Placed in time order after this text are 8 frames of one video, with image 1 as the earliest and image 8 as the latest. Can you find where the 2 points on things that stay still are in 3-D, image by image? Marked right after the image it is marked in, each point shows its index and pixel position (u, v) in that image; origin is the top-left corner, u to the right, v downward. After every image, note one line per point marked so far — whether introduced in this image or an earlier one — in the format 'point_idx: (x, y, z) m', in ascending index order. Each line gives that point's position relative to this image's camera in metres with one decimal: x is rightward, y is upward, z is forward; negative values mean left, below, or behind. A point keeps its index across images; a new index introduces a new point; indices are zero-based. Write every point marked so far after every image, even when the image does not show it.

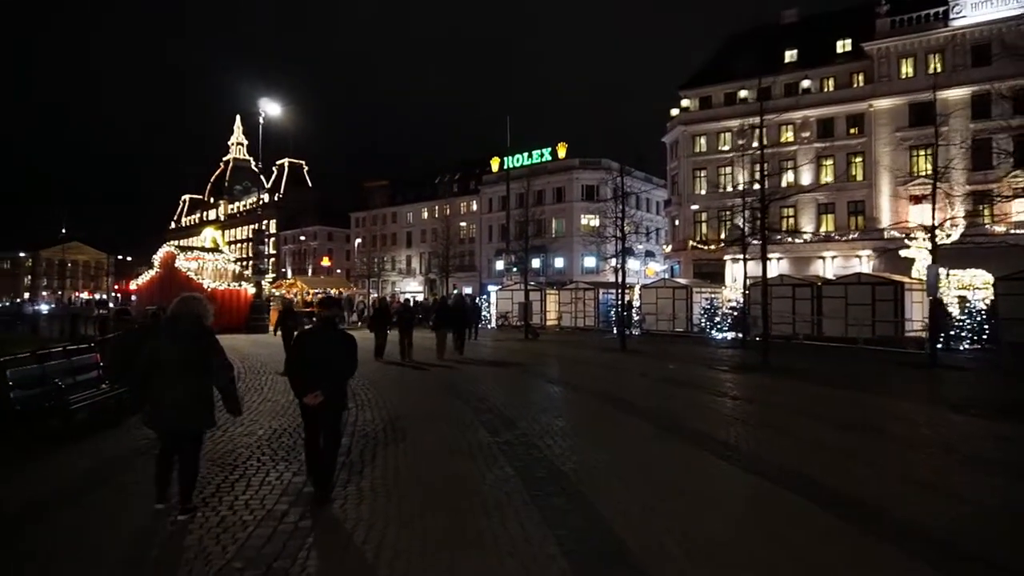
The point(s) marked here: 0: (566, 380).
0: (+1.5, -2.6, +19.8) m
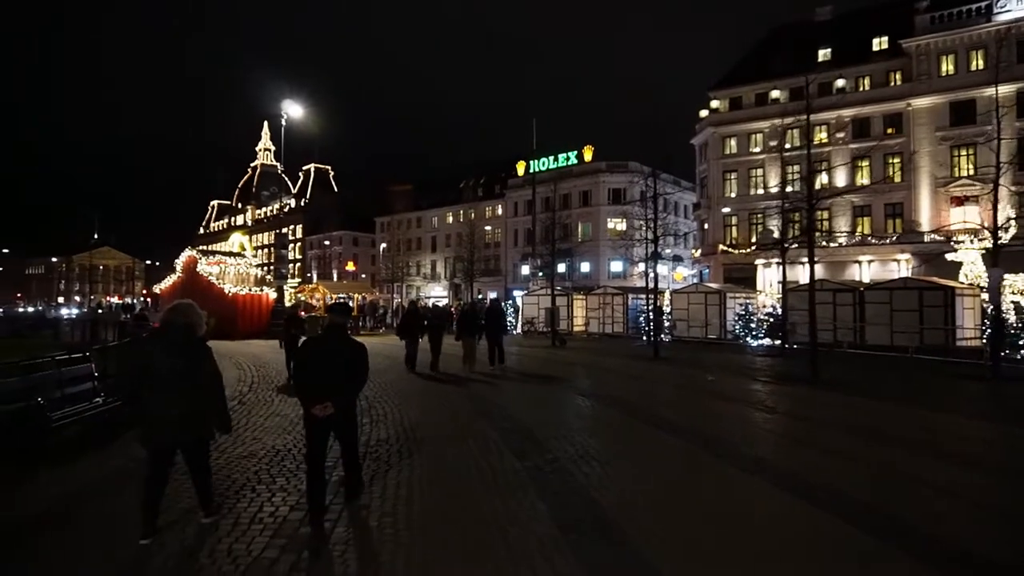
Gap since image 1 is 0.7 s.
0: (+2.2, -2.8, +18.8) m
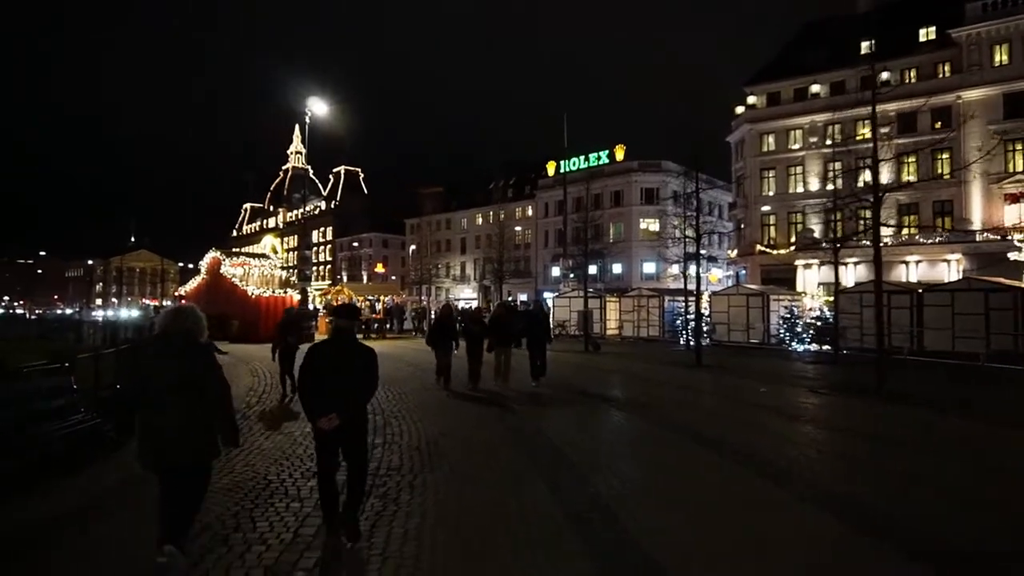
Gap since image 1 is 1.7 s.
0: (+2.9, -2.8, +17.5) m
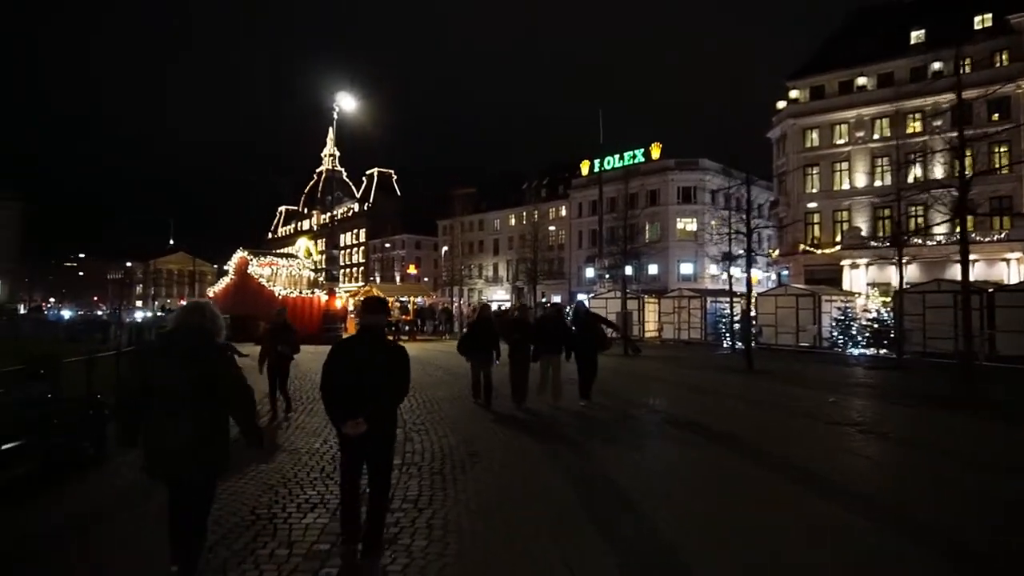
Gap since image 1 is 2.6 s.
0: (+3.7, -2.8, +16.1) m
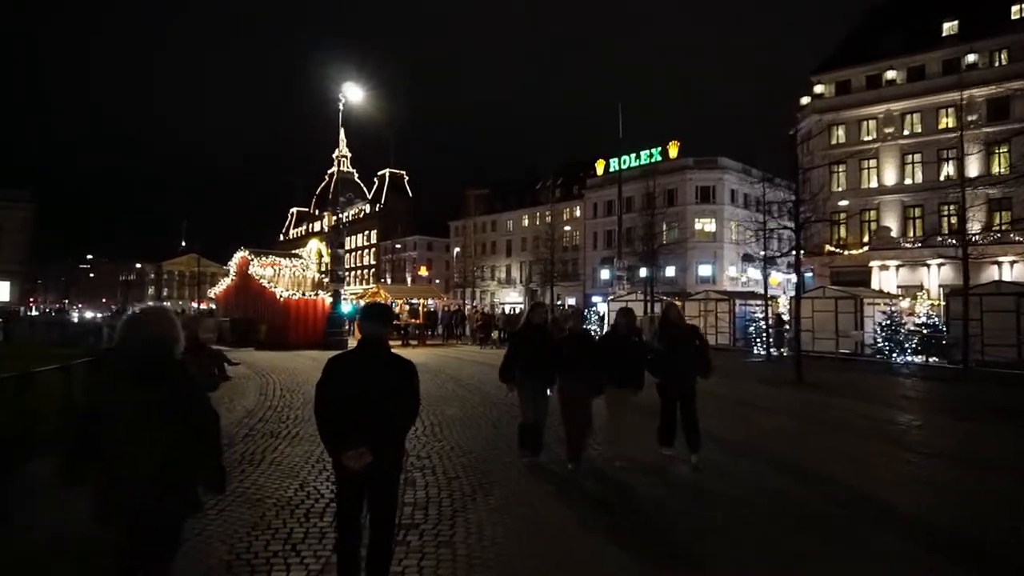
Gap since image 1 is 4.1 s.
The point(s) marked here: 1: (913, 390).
0: (+4.1, -2.8, +14.2) m
1: (+10.8, -2.7, +18.9) m
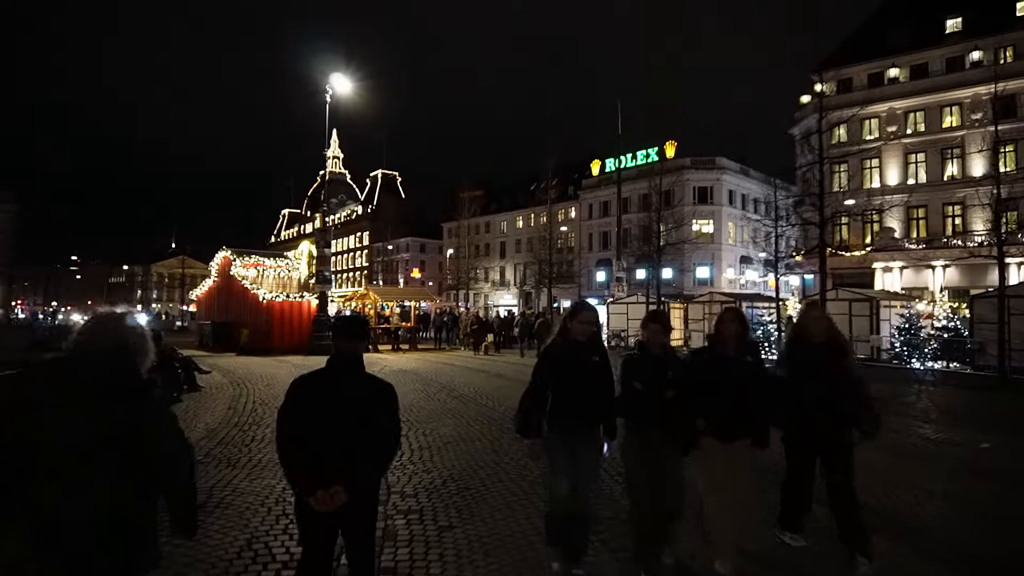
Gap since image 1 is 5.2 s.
0: (+4.1, -2.8, +12.9) m
1: (+10.7, -2.8, +17.6) m
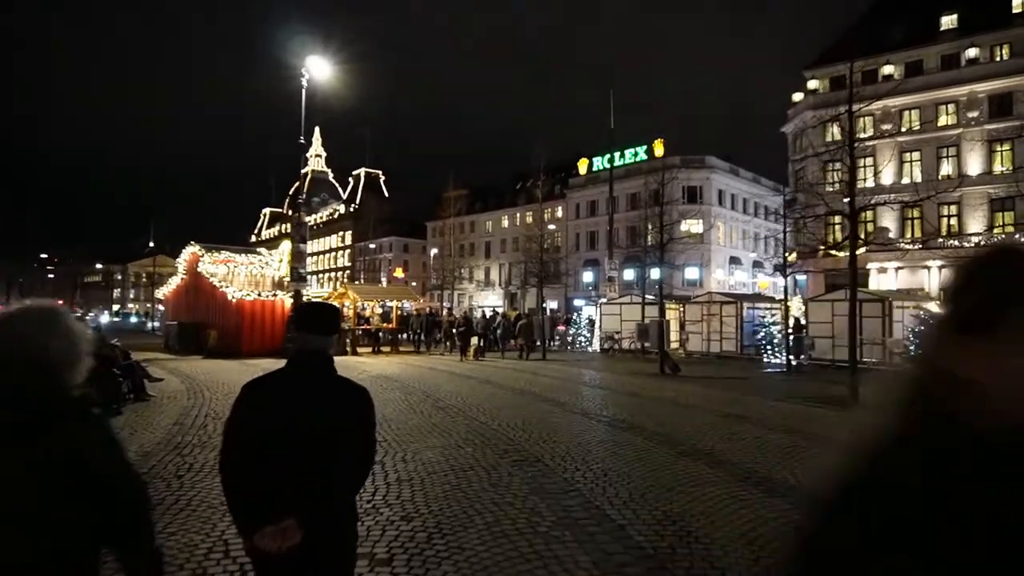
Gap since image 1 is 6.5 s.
0: (+4.0, -2.8, +11.3) m
1: (+10.5, -2.7, +16.2) m
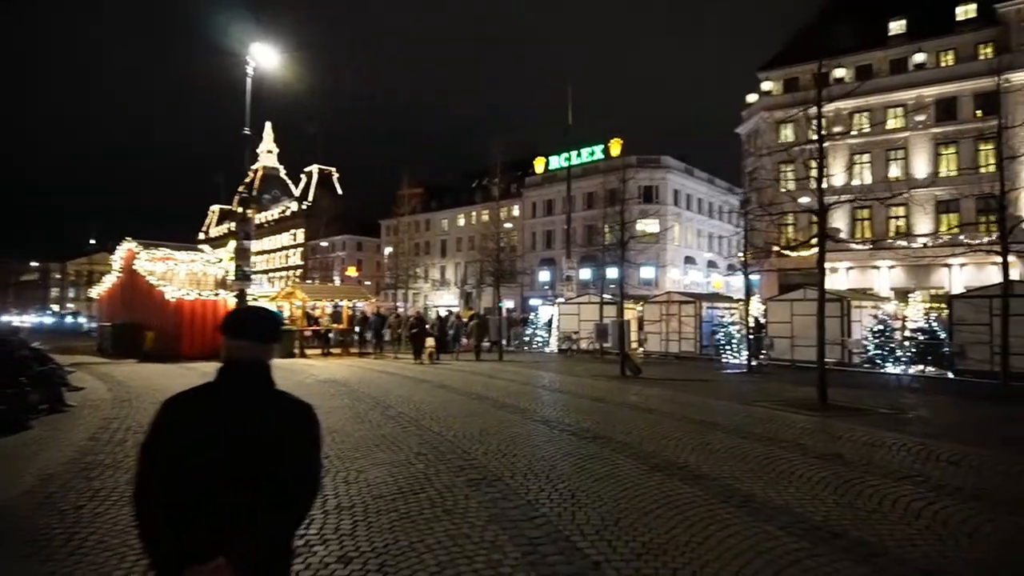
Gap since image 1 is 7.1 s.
0: (+3.4, -2.8, +10.8) m
1: (+9.5, -2.7, +16.1) m
